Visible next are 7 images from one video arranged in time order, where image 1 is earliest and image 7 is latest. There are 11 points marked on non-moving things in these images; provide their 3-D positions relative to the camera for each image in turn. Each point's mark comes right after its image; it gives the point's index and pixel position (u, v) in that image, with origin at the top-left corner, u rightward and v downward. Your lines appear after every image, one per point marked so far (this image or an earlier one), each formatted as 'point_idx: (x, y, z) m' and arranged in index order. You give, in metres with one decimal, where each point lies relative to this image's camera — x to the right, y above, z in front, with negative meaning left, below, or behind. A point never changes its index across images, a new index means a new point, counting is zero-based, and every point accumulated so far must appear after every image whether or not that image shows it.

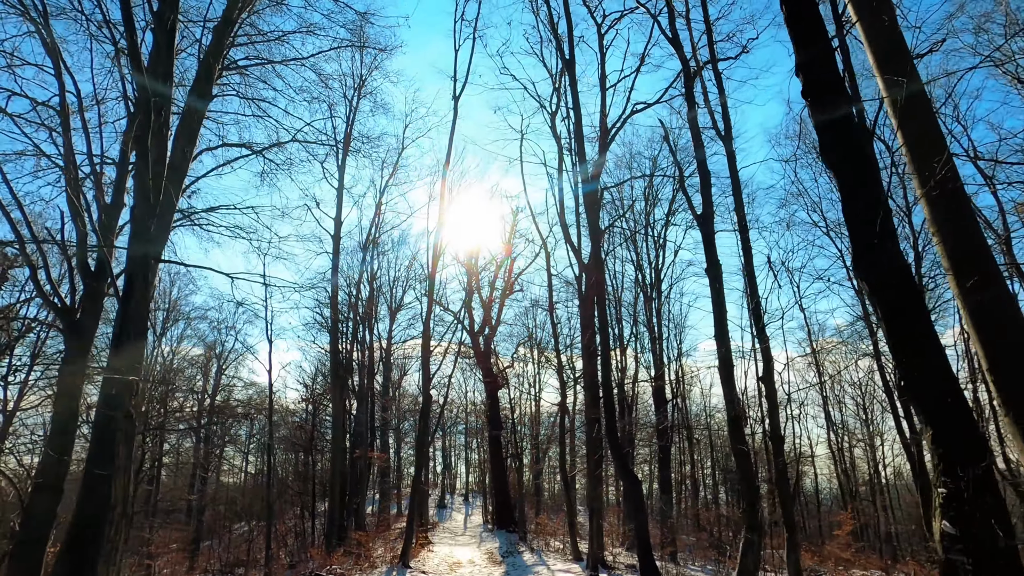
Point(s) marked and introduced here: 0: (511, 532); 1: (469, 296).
0: (0.0, -8.0, +19.8) m
1: (-1.4, -0.2, +20.0) m
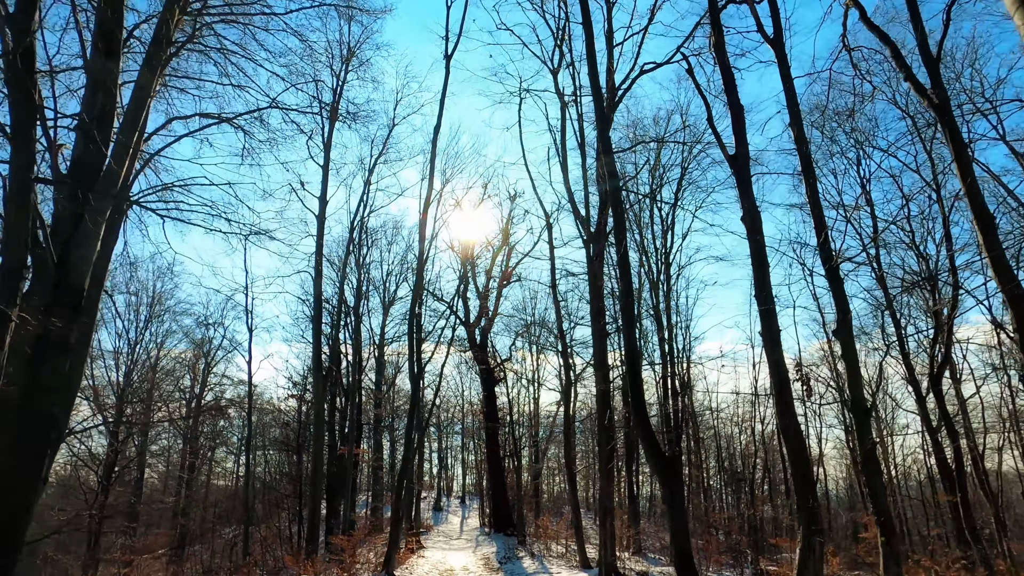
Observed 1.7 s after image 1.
0: (-0.1, -7.7, +18.7) m
1: (-1.5, +0.1, +18.9) m
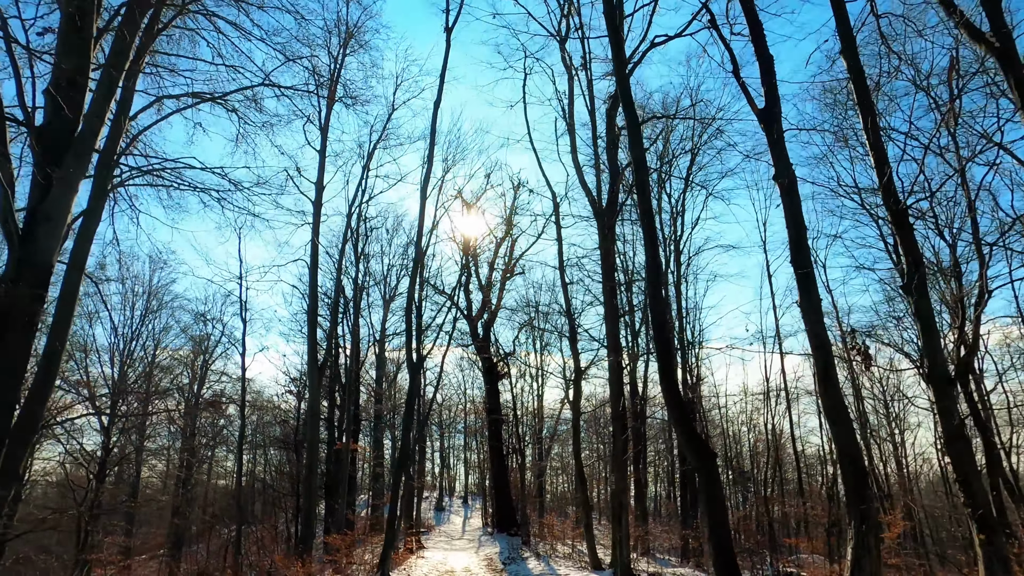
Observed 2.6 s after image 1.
0: (0.0, -7.4, +18.1) m
1: (-1.4, +0.4, +18.4) m
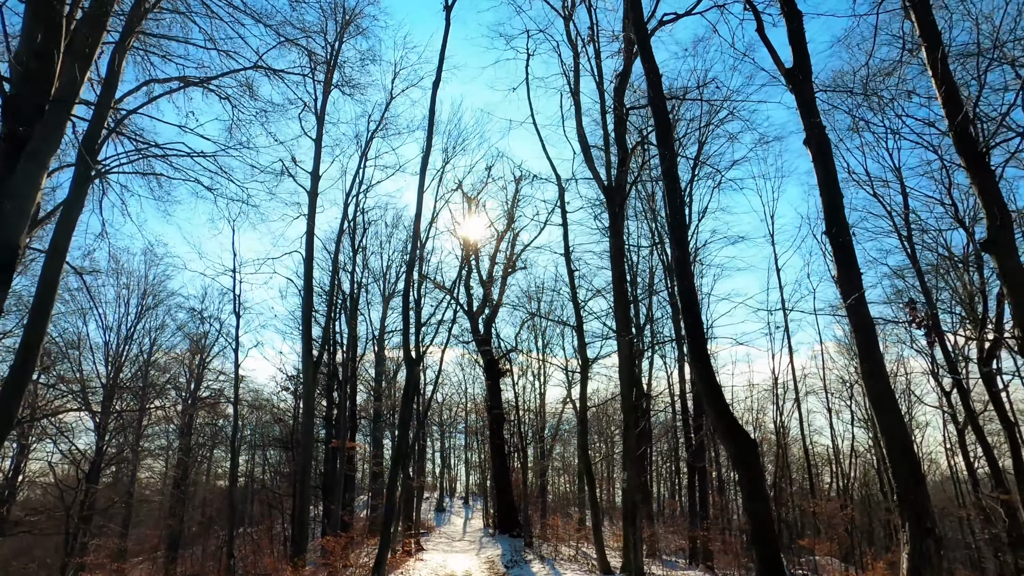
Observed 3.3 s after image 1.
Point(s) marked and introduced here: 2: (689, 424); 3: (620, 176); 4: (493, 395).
0: (+0.1, -7.3, +17.7) m
1: (-1.3, +0.5, +18.0) m
2: (+4.9, -3.7, +16.5) m
3: (+1.4, +1.4, +7.7) m
4: (-0.6, -3.3, +18.8) m
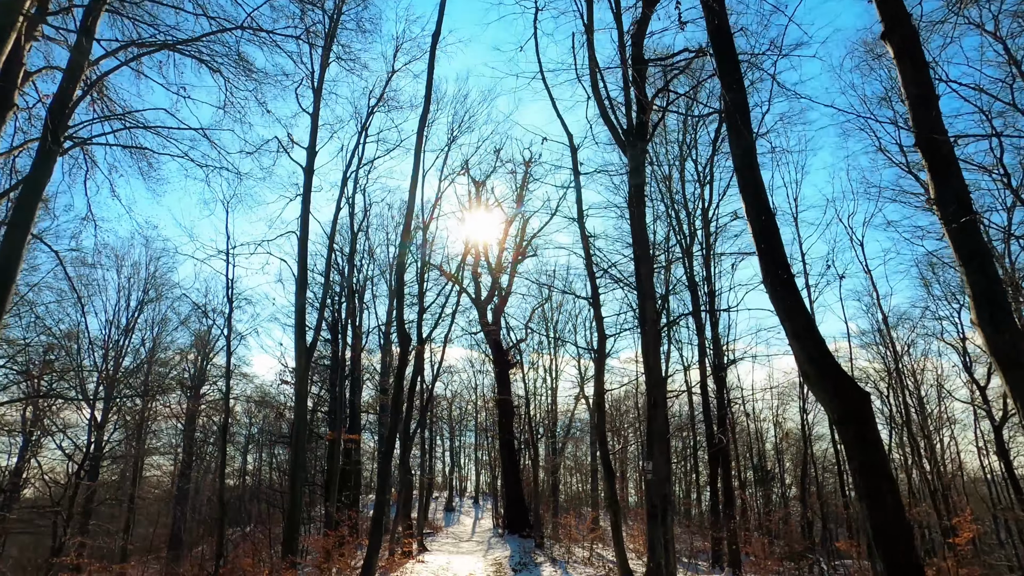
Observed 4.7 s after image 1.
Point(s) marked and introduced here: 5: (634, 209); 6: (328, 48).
0: (+0.4, -6.9, +16.8) m
1: (-1.1, +0.8, +17.1) m
2: (+5.2, -3.3, +15.6) m
3: (+1.5, +1.7, +6.8) m
4: (-0.3, -3.0, +17.9) m
5: (+1.4, +0.8, +6.7) m
6: (-3.9, +4.9, +12.5) m
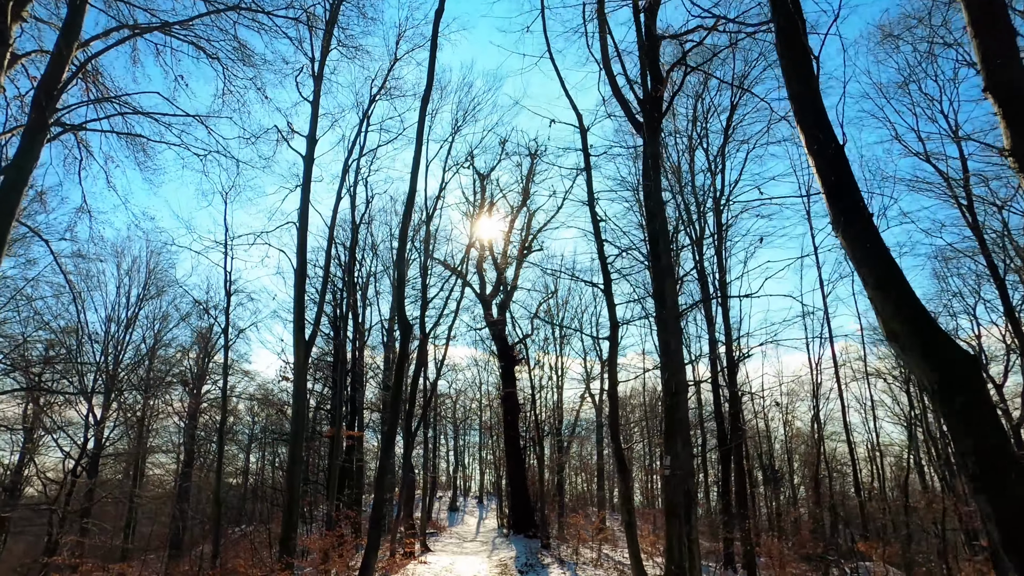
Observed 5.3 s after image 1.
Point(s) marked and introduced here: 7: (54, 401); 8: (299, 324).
0: (+0.5, -6.8, +16.4) m
1: (-0.9, +1.0, +16.8) m
2: (+5.3, -3.2, +15.2) m
3: (+1.5, +1.9, +6.4) m
4: (-0.1, -2.8, +17.6) m
5: (+1.4, +1.0, +6.3) m
6: (-3.7, +5.1, +12.2) m
7: (-12.2, -3.0, +15.9) m
8: (-4.3, -0.7, +12.3) m
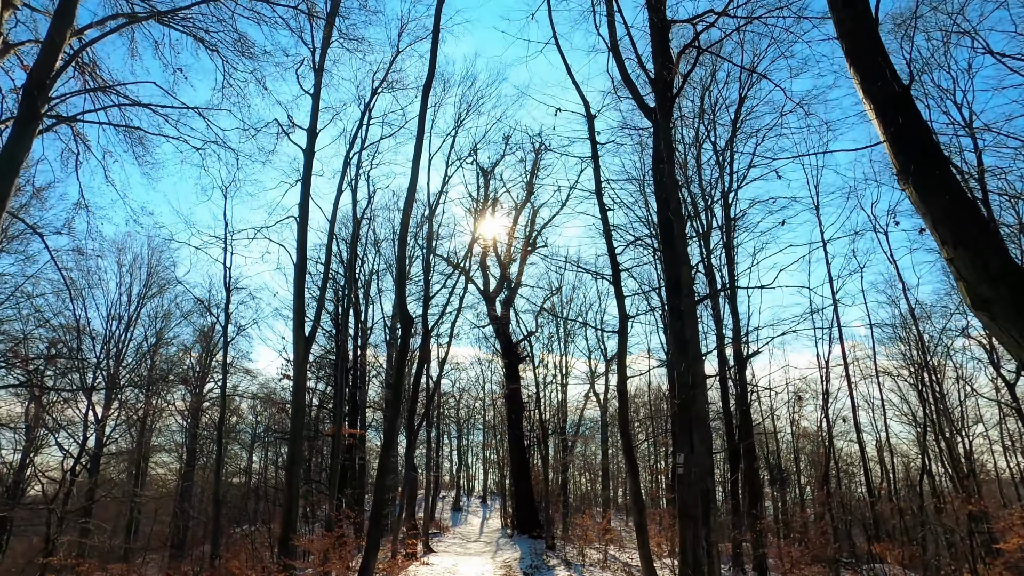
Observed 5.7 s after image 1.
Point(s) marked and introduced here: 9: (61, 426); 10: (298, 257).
0: (+0.6, -6.7, +16.2) m
1: (-0.8, +1.1, +16.5) m
2: (+5.4, -3.1, +14.9) m
3: (+1.6, +2.0, +6.2) m
4: (0.0, -2.7, +17.3) m
5: (+1.5, +1.1, +6.1) m
6: (-3.7, +5.2, +12.0) m
7: (-12.1, -2.9, +15.7) m
8: (-4.2, -0.7, +12.1) m
9: (-13.1, -4.0, +17.3) m
10: (-4.4, +0.6, +12.7) m
